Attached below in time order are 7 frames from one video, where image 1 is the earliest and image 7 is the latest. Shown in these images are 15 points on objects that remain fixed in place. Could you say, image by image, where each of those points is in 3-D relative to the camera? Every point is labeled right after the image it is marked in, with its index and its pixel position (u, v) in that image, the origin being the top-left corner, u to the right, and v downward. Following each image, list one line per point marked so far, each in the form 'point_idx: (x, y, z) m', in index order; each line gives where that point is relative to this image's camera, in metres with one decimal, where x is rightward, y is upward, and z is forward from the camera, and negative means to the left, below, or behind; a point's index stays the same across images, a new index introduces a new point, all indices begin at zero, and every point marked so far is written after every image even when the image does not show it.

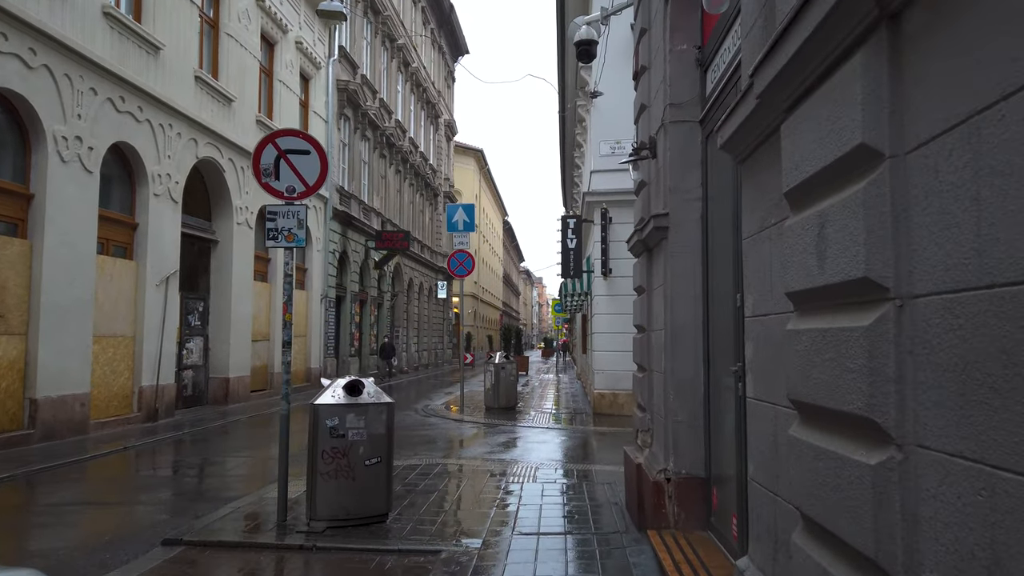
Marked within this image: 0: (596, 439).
0: (+1.3, -2.3, +11.6) m
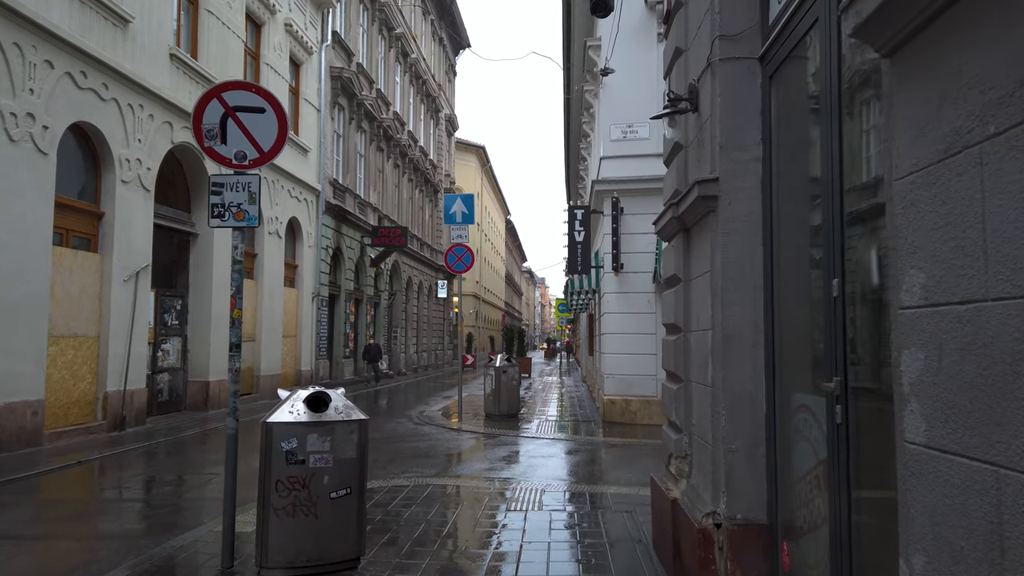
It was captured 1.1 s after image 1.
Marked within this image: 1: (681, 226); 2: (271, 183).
0: (+1.3, -2.2, +10.4) m
1: (+1.1, +0.4, +4.8) m
2: (-5.8, +2.5, +18.6) m
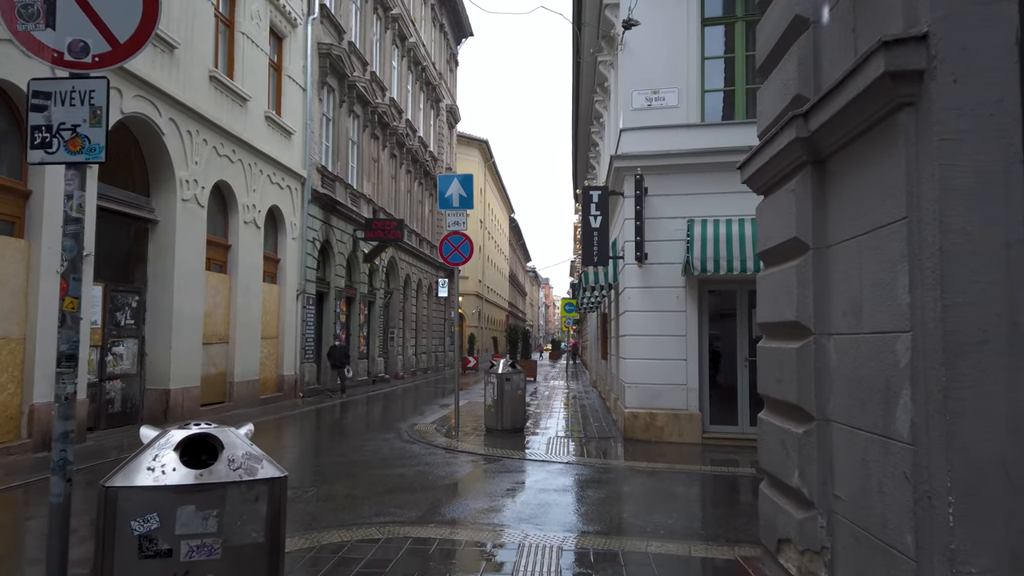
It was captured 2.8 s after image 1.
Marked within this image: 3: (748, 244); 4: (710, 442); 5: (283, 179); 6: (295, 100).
0: (+1.4, -2.1, +8.4) m
1: (+1.1, +0.5, +2.8) m
2: (-5.7, +2.6, +16.7) m
3: (+3.3, +0.6, +10.8) m
4: (+2.9, -2.2, +11.2) m
5: (-5.5, +2.6, +18.6) m
6: (-5.5, +4.8, +19.5) m
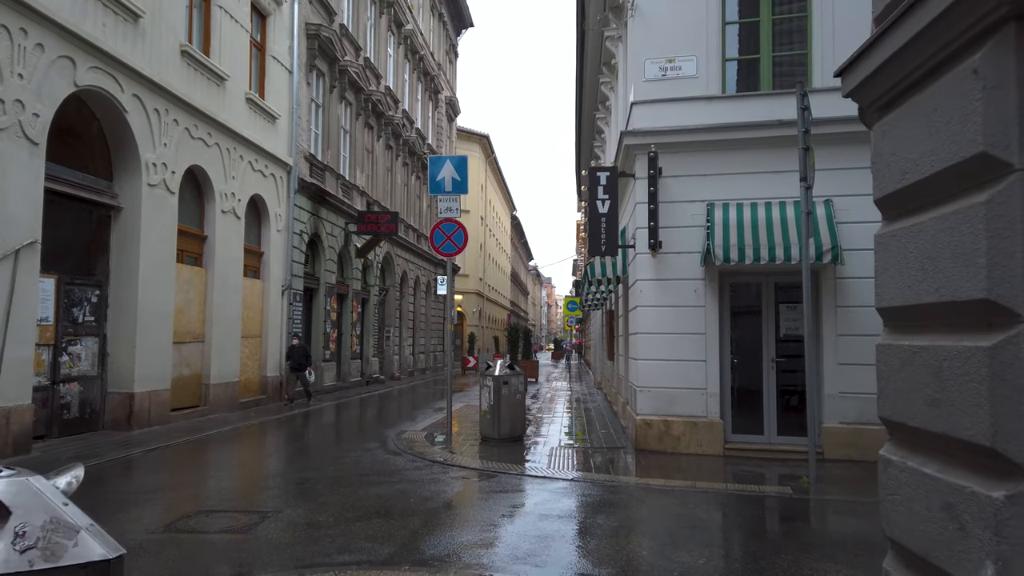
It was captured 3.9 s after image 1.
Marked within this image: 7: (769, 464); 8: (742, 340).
0: (+1.3, -2.0, +7.2) m
1: (+1.0, +0.6, +1.6) m
2: (-5.7, +2.7, +15.4) m
3: (+3.3, +0.7, +9.6) m
4: (+2.8, -2.1, +9.9) m
5: (-5.5, +2.8, +17.3) m
6: (-5.5, +4.9, +18.2) m
7: (+3.2, -2.2, +9.5) m
8: (+3.0, -0.7, +10.2) m
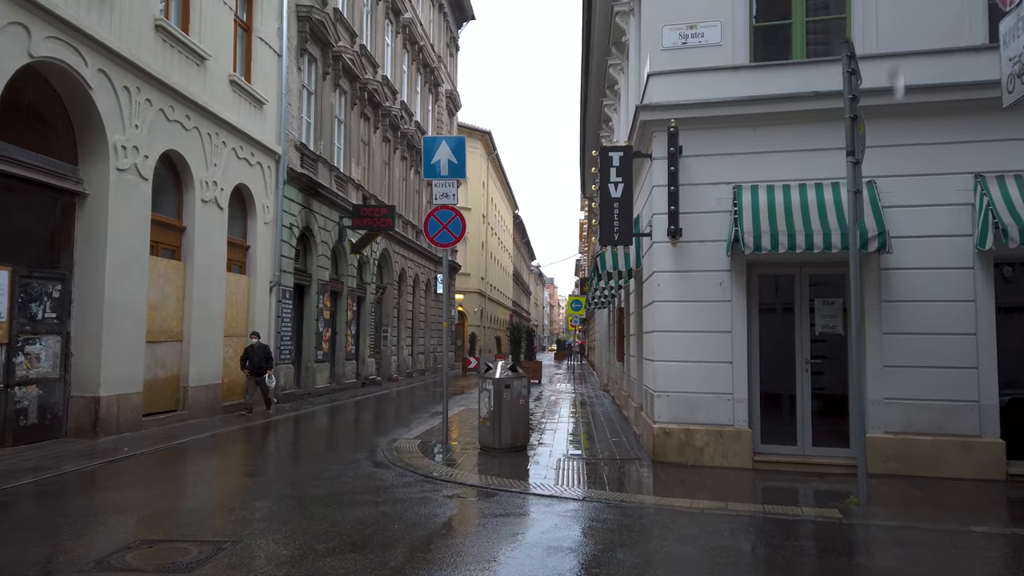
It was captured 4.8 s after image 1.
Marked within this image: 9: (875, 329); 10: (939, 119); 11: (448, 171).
0: (+1.3, -1.9, +6.1) m
1: (+1.1, +0.7, +0.5) m
2: (-5.7, +2.8, +14.4) m
3: (+3.3, +0.8, +8.5) m
4: (+2.9, -2.0, +8.8) m
5: (-5.5, +2.8, +16.3) m
6: (-5.5, +5.0, +17.2) m
7: (+3.2, -2.1, +8.4) m
8: (+3.1, -0.6, +9.1) m
9: (+4.0, -0.5, +8.6) m
10: (+4.8, +1.9, +8.6) m
11: (-0.9, +1.7, +10.9) m
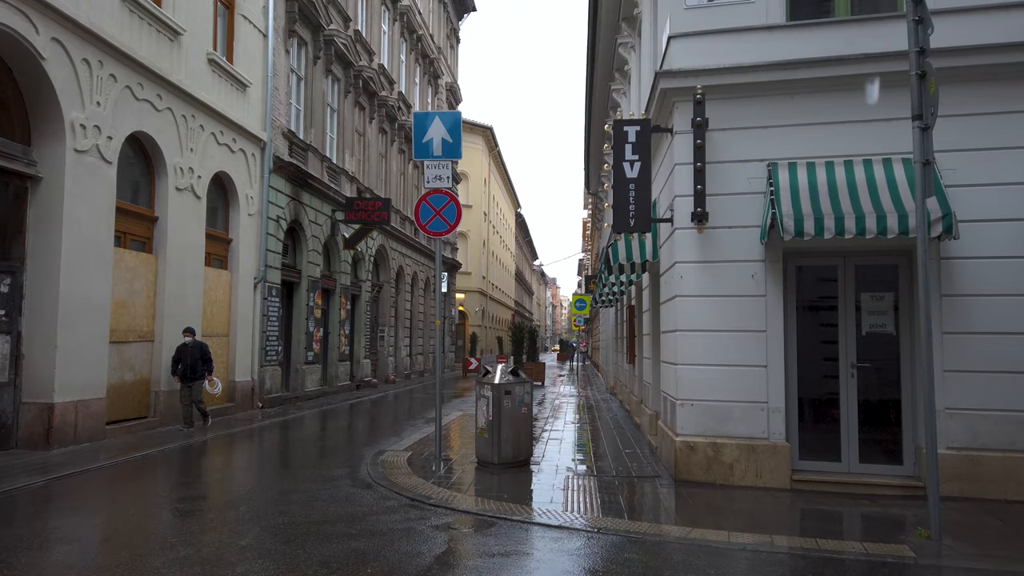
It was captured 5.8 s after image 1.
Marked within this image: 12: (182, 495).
0: (+1.3, -1.9, +4.9) m
1: (+1.0, +0.8, -0.7) m
2: (-5.6, +2.9, +13.2) m
3: (+3.3, +0.9, +7.3) m
4: (+2.9, -2.0, +7.6) m
5: (-5.5, +2.9, +15.1) m
6: (-5.4, +5.0, +16.0) m
7: (+3.2, -2.0, +7.3) m
8: (+3.1, -0.5, +7.9) m
9: (+4.1, -0.4, +7.4) m
10: (+4.8, +2.0, +7.5) m
11: (-0.9, +1.7, +9.8) m
12: (-3.5, -2.3, +8.3) m
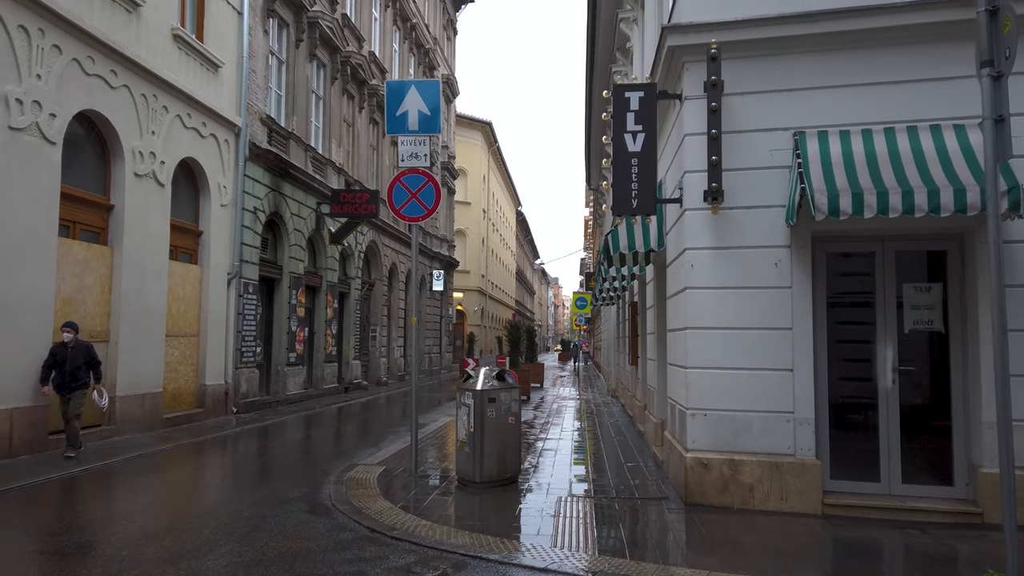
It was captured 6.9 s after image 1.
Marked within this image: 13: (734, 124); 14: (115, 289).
0: (+1.2, -1.8, +3.8) m
1: (+0.9, +0.8, -1.8) m
2: (-5.8, +3.0, +12.1) m
3: (+3.2, +1.0, +6.1) m
4: (+2.7, -1.9, +6.5) m
5: (-5.6, +3.0, +14.0) m
6: (-5.5, +5.1, +14.9) m
7: (+3.1, -1.9, +6.1) m
8: (+2.9, -0.4, +6.8) m
9: (+3.9, -0.3, +6.3) m
10: (+4.6, +2.1, +6.3) m
11: (-1.0, +1.8, +8.6) m
12: (-3.7, -2.2, +7.1) m
13: (+2.0, +1.5, +6.9) m
14: (-5.9, 0.0, +11.6) m
